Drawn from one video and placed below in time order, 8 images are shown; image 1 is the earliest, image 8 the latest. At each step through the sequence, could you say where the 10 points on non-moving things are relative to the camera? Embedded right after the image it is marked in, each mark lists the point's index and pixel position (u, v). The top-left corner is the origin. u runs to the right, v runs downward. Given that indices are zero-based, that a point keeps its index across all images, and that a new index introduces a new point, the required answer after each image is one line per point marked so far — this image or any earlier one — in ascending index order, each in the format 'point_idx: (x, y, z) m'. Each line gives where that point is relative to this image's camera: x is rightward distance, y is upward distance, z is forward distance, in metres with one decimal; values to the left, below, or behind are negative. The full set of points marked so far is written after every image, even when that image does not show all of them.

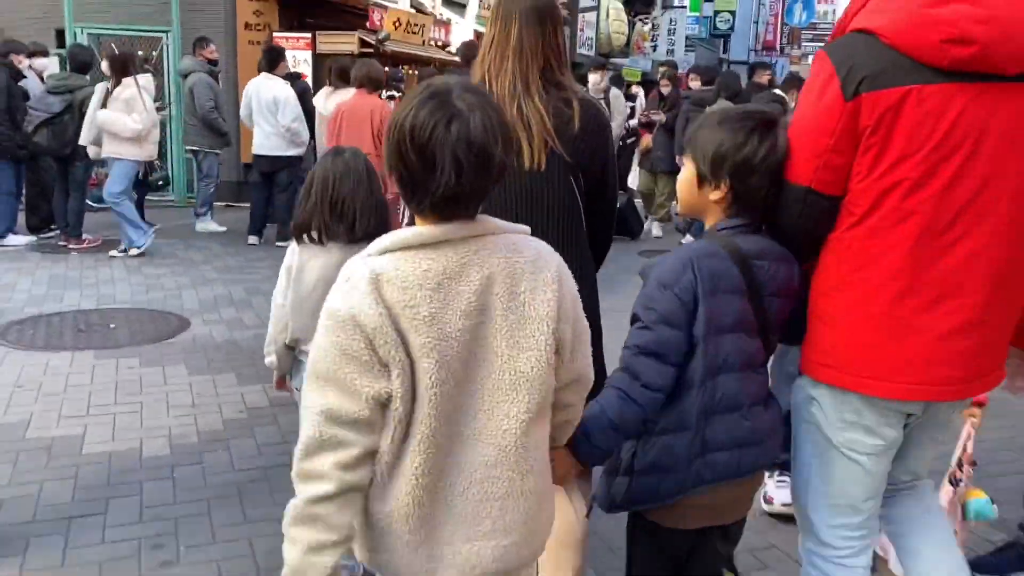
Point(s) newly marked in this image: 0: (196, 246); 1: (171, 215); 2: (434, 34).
0: (-3.3, +0.4, +8.6) m
1: (-4.2, +0.9, +10.4) m
2: (-1.2, +4.0, +13.2) m
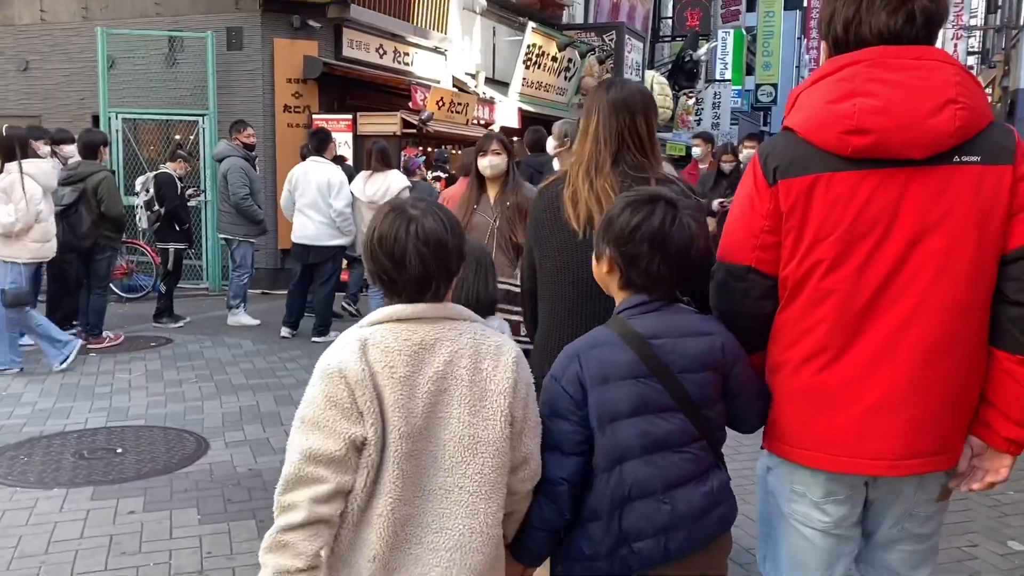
0: (-2.7, -0.5, +7.9) m
1: (-3.6, -0.2, +9.8) m
2: (-0.5, +2.7, +12.7) m
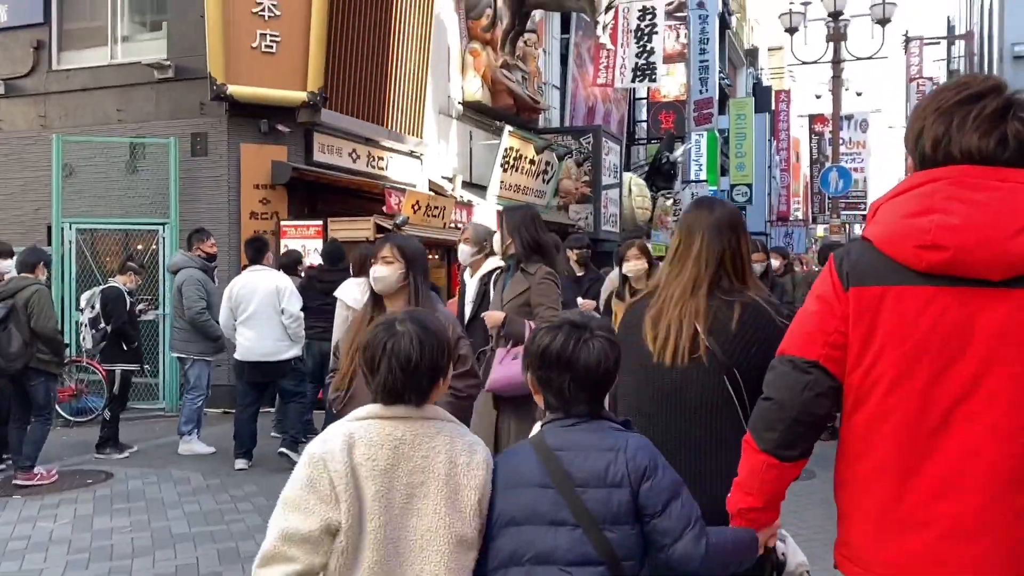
0: (-2.8, -1.6, +7.0) m
1: (-3.8, -1.5, +8.9) m
2: (-0.8, +1.1, +12.2) m
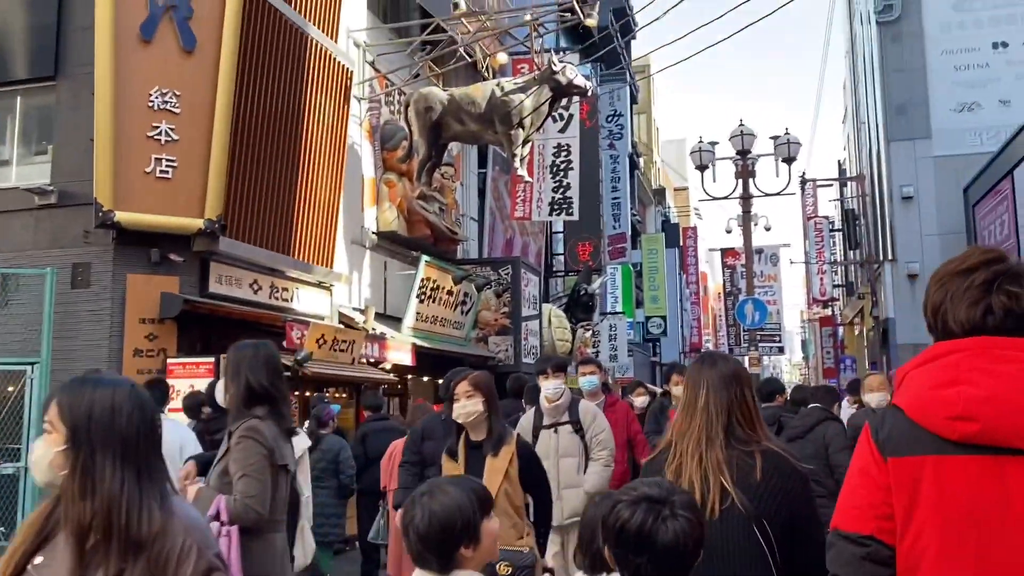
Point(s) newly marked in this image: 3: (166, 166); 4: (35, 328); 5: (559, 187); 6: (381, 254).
0: (-3.4, -2.6, +5.7) m
1: (-4.6, -2.9, +7.4) m
2: (-2.0, -0.9, +11.4) m
3: (-3.8, +1.4, +9.3) m
4: (-5.2, -0.4, +9.0) m
5: (+0.9, +2.0, +16.6) m
6: (-2.1, +0.5, +13.4) m
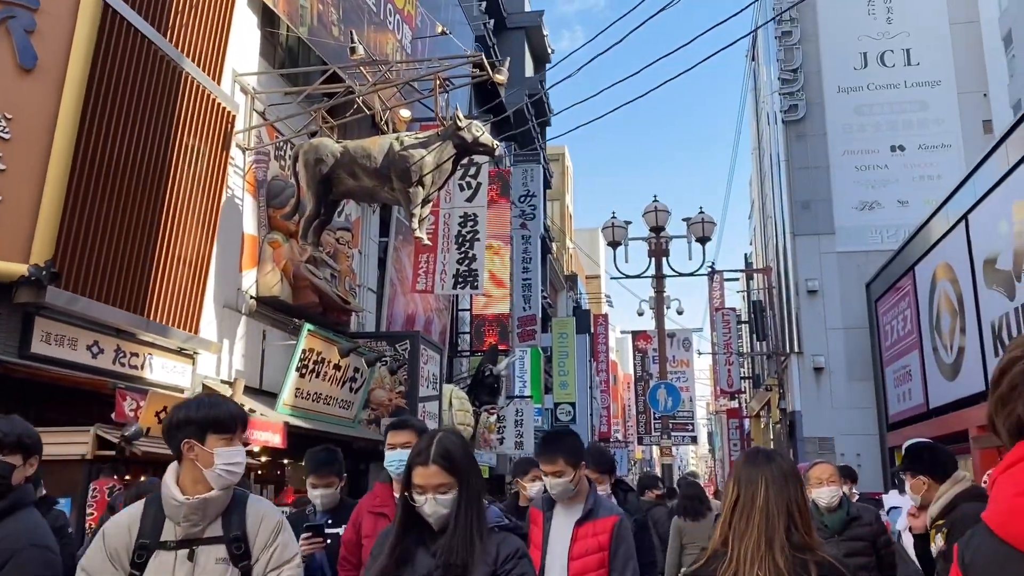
0: (-4.2, -2.8, +3.8) m
1: (-5.5, -3.2, +5.4) m
2: (-3.3, -1.7, +9.9) m
3: (-4.9, +0.8, +7.8) m
4: (-6.3, -0.9, +7.2) m
5: (-0.9, +0.6, +15.6) m
6: (-3.6, -0.5, +12.0) m
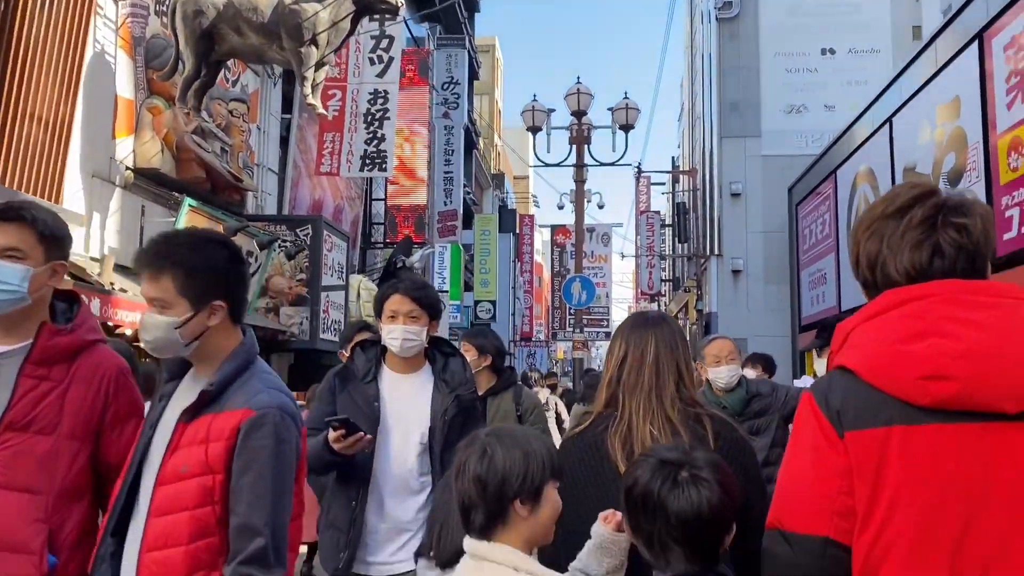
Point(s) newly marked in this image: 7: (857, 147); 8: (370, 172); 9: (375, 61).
0: (-4.9, -2.0, +3.0) m
1: (-6.3, -2.2, +4.5) m
2: (-4.4, -0.3, +8.9) m
3: (-5.7, +2.0, +6.4) m
4: (-7.1, +0.3, +5.9) m
5: (-2.4, +2.6, +14.5) m
6: (-4.9, +1.2, +10.8) m
7: (+6.9, +2.8, +16.8) m
8: (-2.5, +2.0, +14.6) m
9: (-2.5, +4.0, +14.9) m
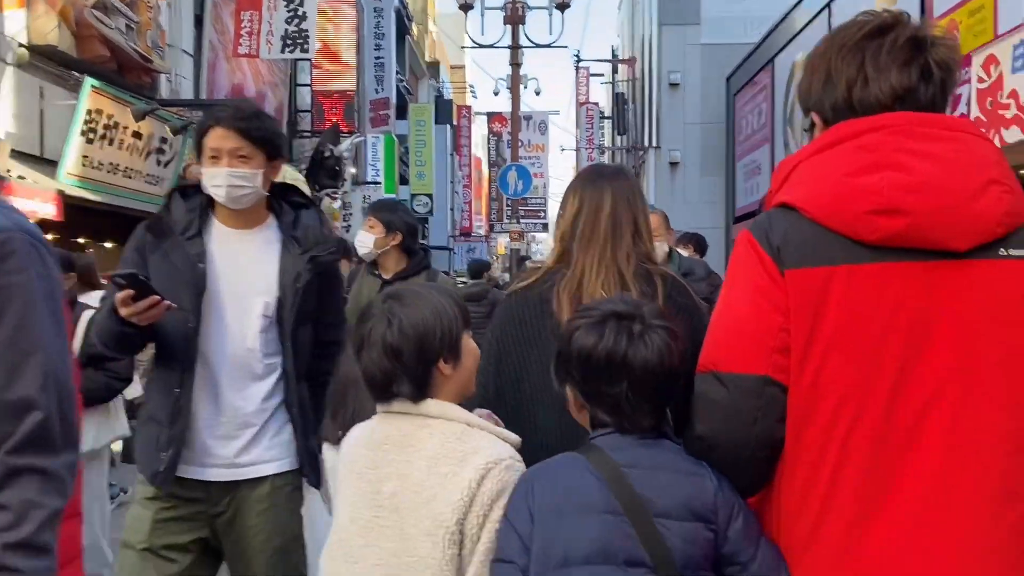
0: (-5.1, -1.6, +2.6) m
1: (-6.7, -1.6, +4.0) m
2: (-5.1, +0.9, +8.3) m
3: (-6.3, +2.8, +5.4) m
4: (-7.6, +1.0, +5.1) m
5: (-3.6, +4.4, +13.7) m
6: (-5.7, +2.5, +10.0) m
7: (+5.6, +5.1, +16.5) m
8: (-3.6, +3.8, +13.8) m
9: (-3.6, +5.9, +13.8) m
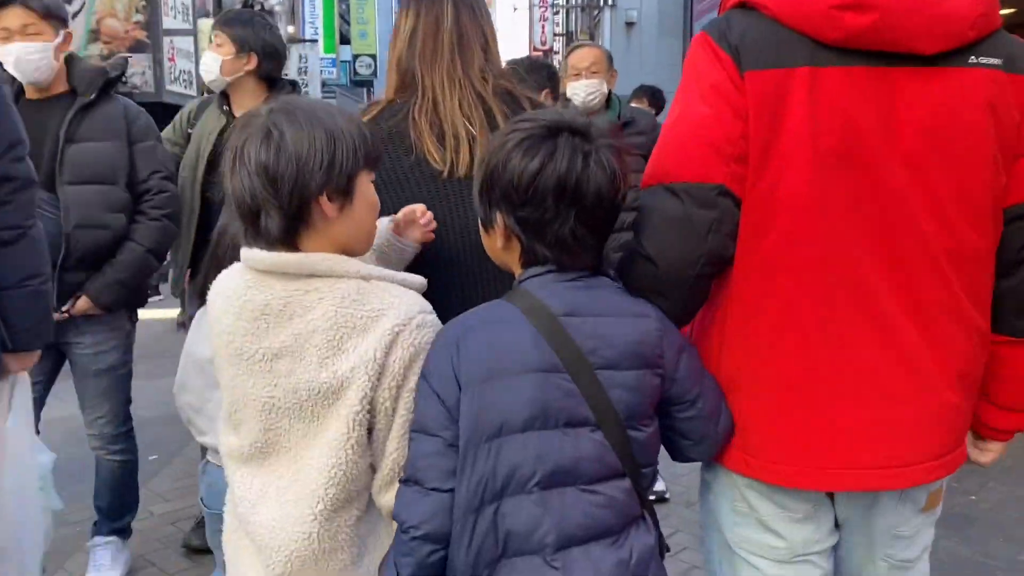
0: (-5.3, -1.3, +2.3) m
1: (-7.0, -1.1, +3.6) m
2: (-5.7, +2.1, +7.5) m
3: (-6.7, +3.5, +4.3) m
4: (-8.0, +1.7, +4.2) m
5: (-4.4, +6.5, +12.3) m
6: (-6.4, +4.0, +8.9) m
7: (+4.6, +7.7, +15.5) m
8: (-4.5, +5.9, +12.5) m
9: (-4.5, +7.9, +12.2) m
